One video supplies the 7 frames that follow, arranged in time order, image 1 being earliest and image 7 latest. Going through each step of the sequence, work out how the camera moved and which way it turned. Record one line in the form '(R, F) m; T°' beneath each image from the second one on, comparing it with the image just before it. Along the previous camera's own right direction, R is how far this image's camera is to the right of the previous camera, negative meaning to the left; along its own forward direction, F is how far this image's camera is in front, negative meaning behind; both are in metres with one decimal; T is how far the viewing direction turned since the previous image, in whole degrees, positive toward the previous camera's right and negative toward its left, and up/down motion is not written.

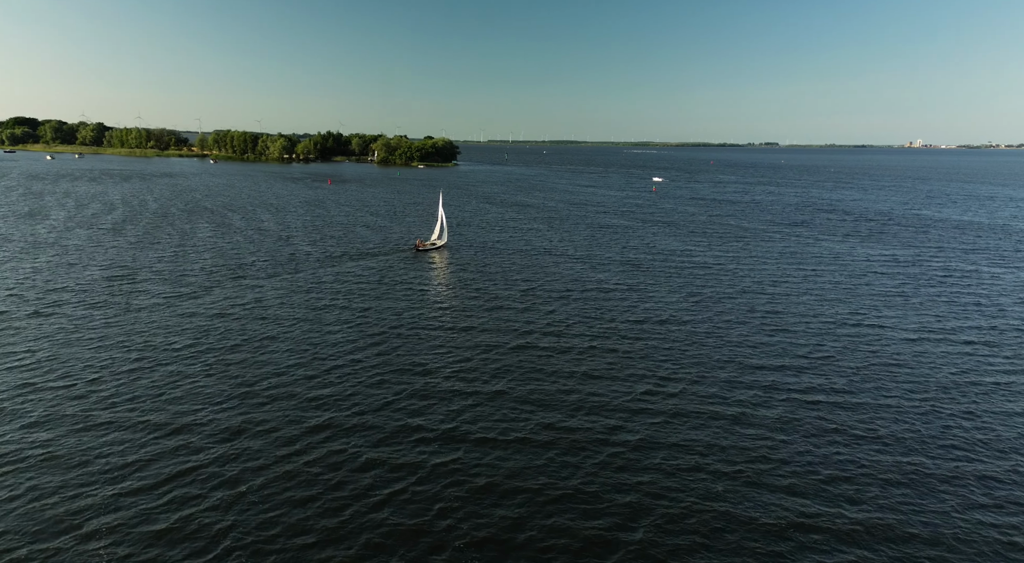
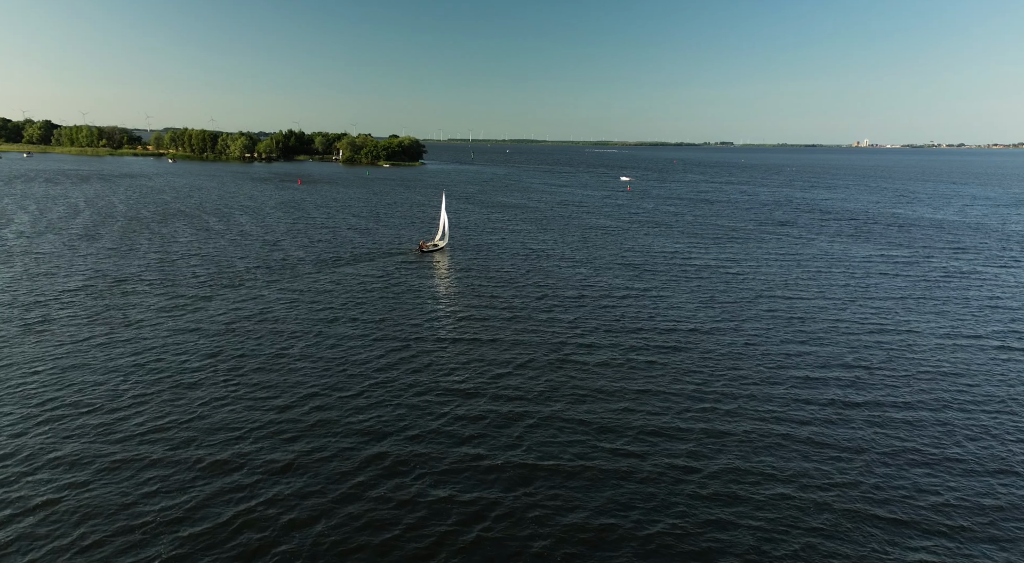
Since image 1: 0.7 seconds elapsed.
(-5.3, +2.9) m; +3°
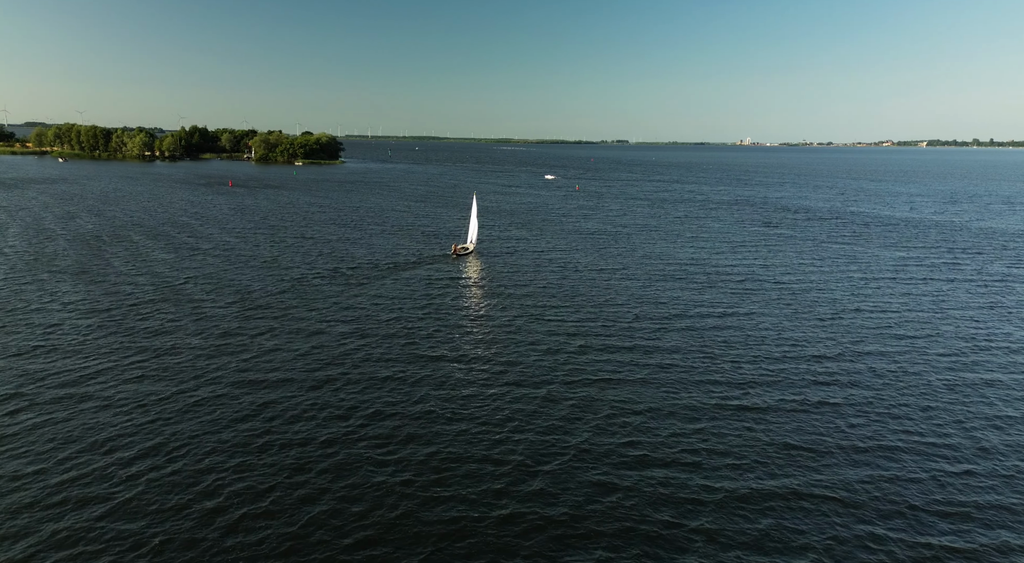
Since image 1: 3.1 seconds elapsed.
(-17.2, +10.5) m; +6°
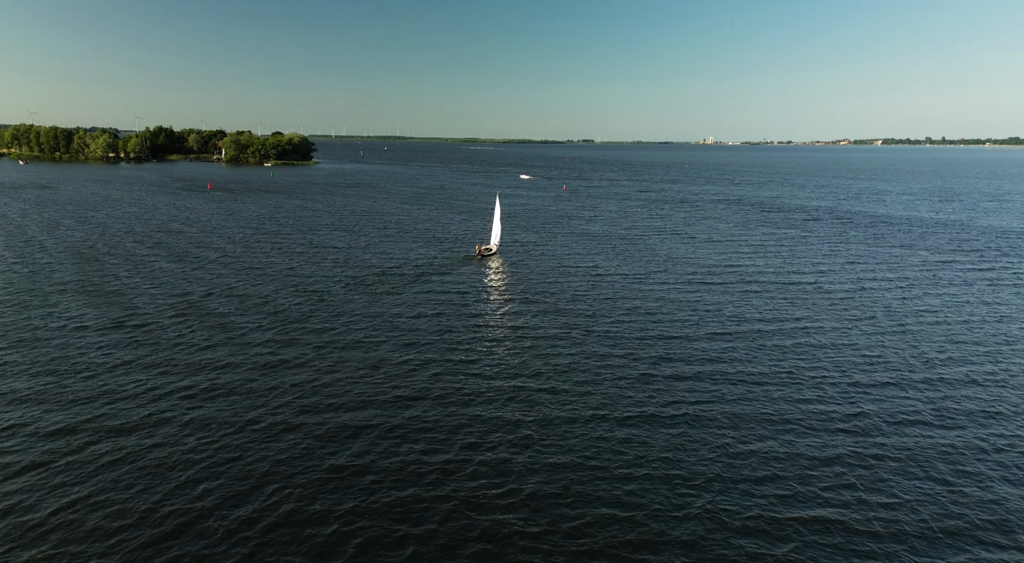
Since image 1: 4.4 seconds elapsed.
(-8.2, +5.1) m; +2°
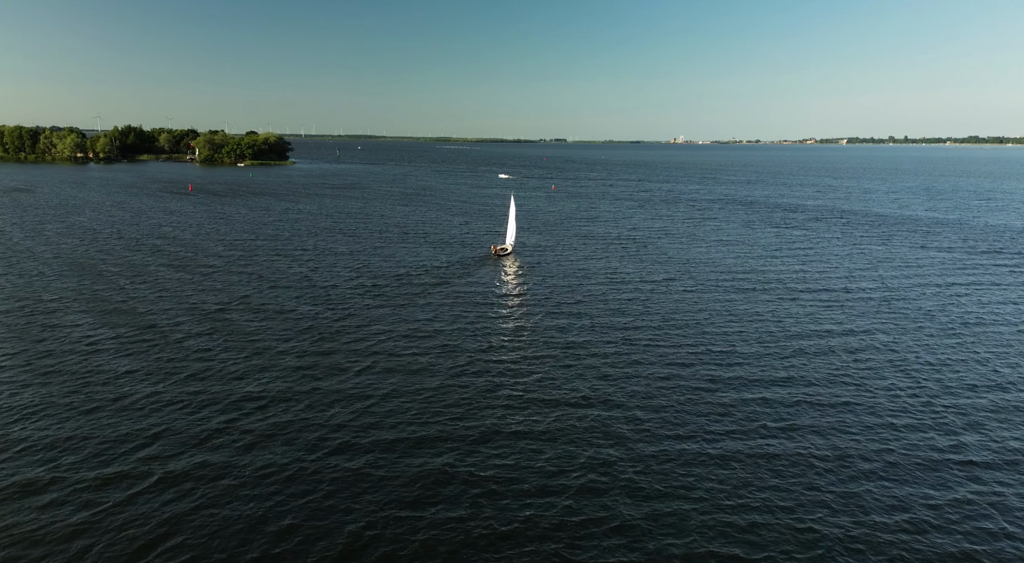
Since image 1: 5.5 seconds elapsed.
(-6.5, +4.3) m; +2°
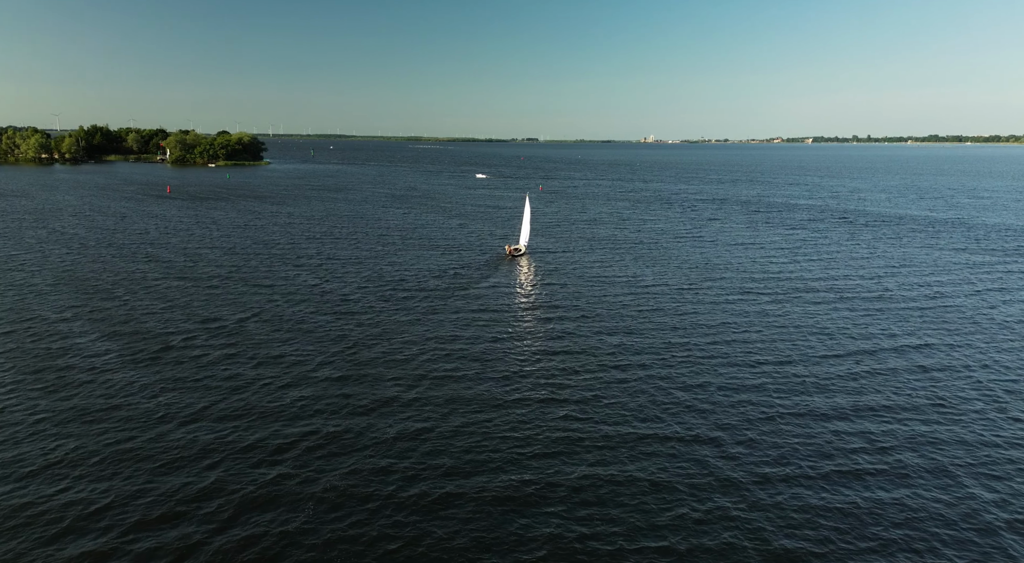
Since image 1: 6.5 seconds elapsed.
(-6.5, +4.8) m; +2°
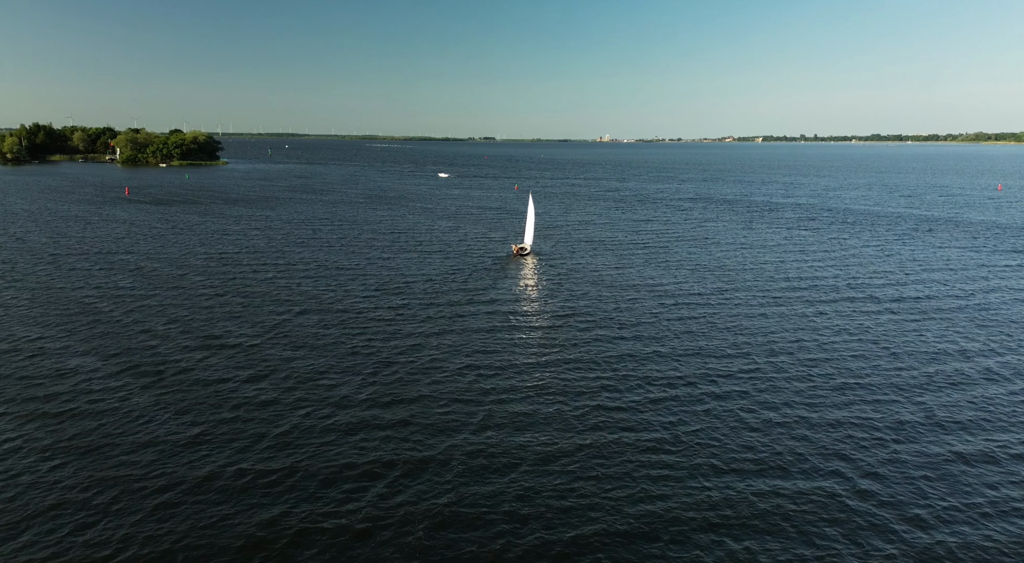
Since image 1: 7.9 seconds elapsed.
(-8.5, +7.1) m; +3°
